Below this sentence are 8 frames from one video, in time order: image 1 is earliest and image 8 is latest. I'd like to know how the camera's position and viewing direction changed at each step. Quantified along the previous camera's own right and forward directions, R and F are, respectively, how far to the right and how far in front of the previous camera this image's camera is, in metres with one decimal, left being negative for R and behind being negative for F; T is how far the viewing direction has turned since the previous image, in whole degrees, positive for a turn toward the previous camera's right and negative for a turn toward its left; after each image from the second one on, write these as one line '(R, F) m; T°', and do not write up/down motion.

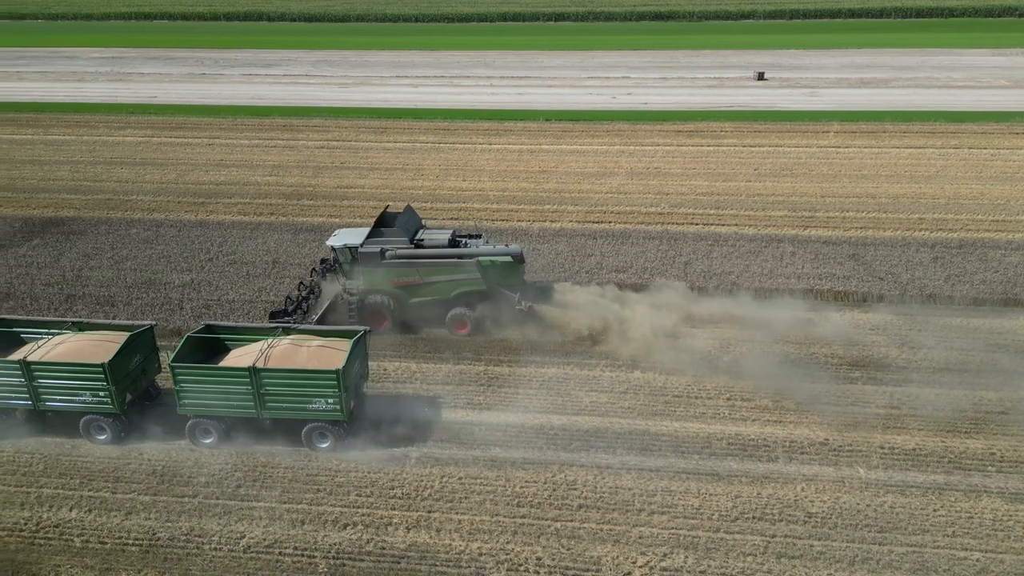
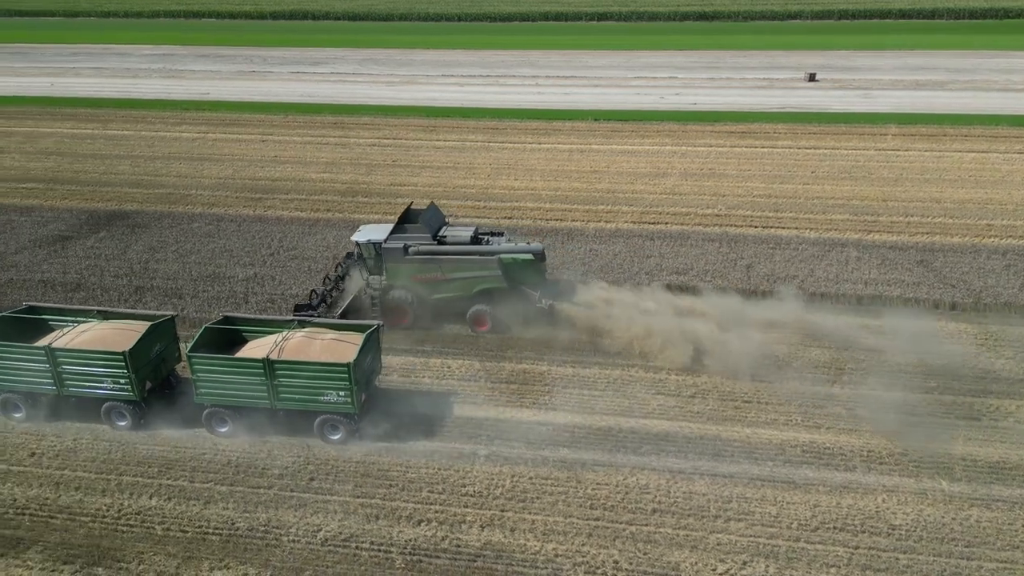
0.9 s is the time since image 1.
(-0.8, +0.1) m; -3°
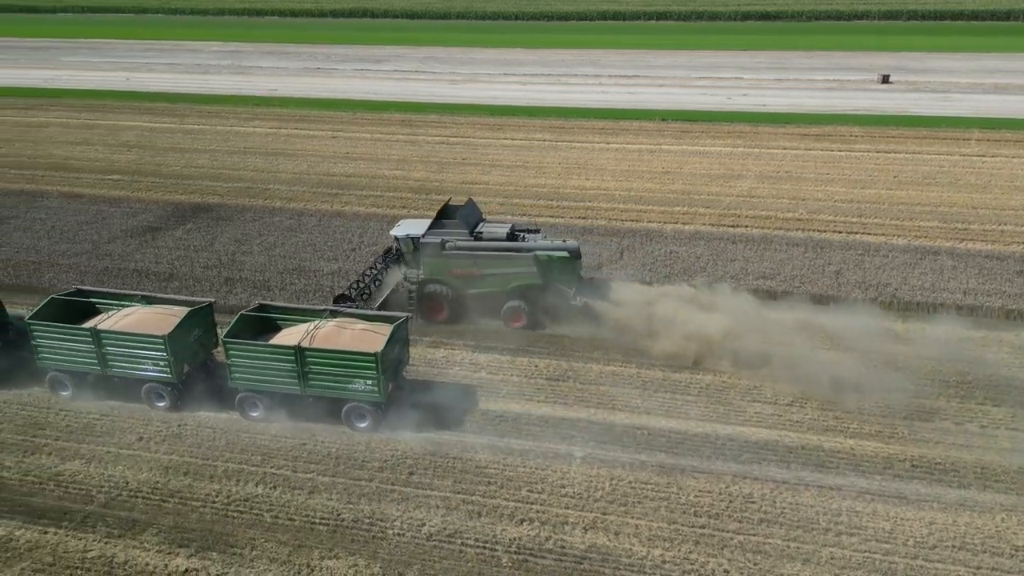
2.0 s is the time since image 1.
(-1.1, 0.0) m; -3°
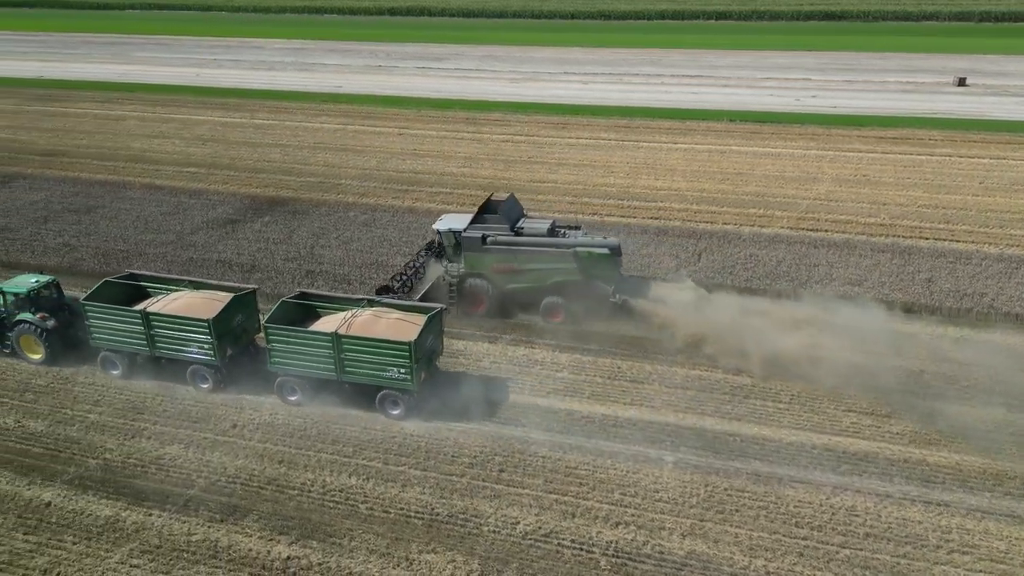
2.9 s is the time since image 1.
(-0.9, +0.1) m; -3°
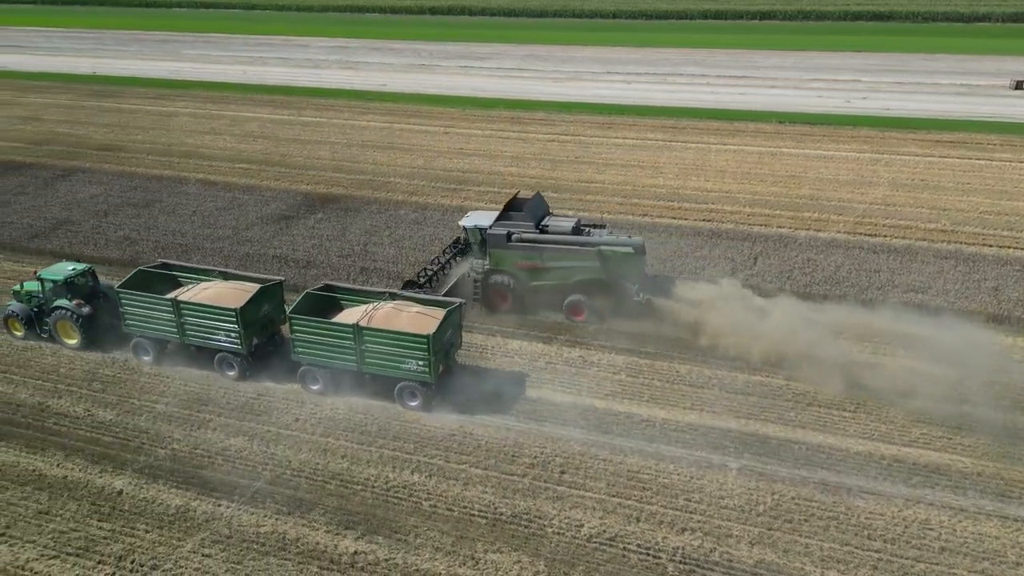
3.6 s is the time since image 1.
(-0.6, 0.0) m; -2°
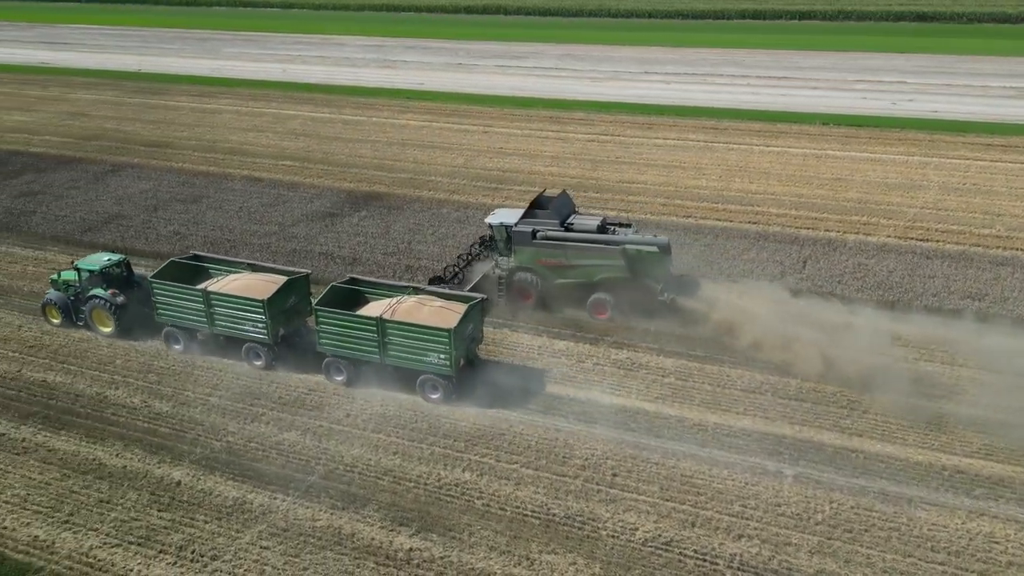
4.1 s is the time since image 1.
(-0.5, 0.0) m; -2°
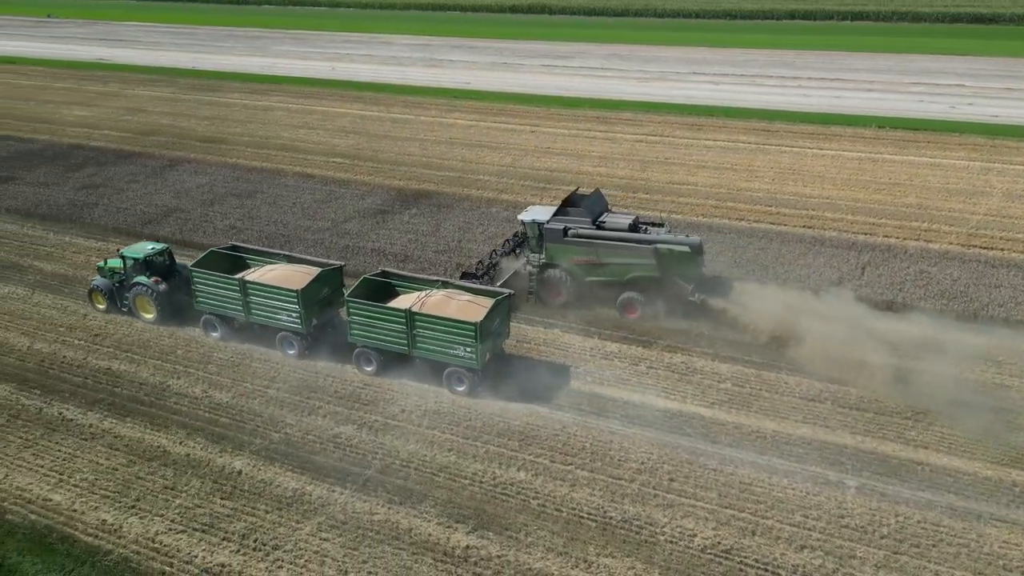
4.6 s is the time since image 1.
(-0.4, 0.0) m; -3°
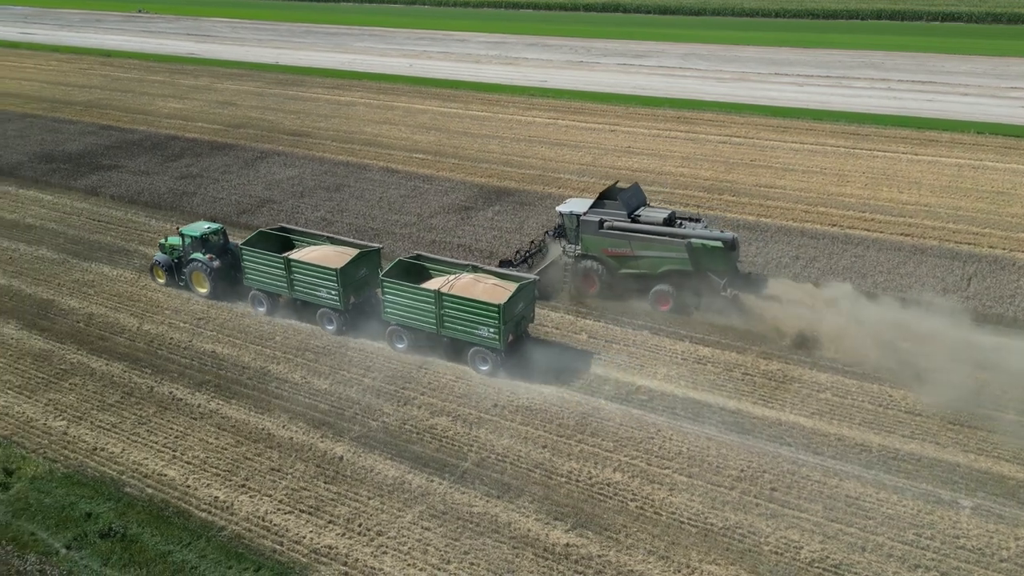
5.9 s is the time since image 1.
(-0.8, 0.0) m; -5°
